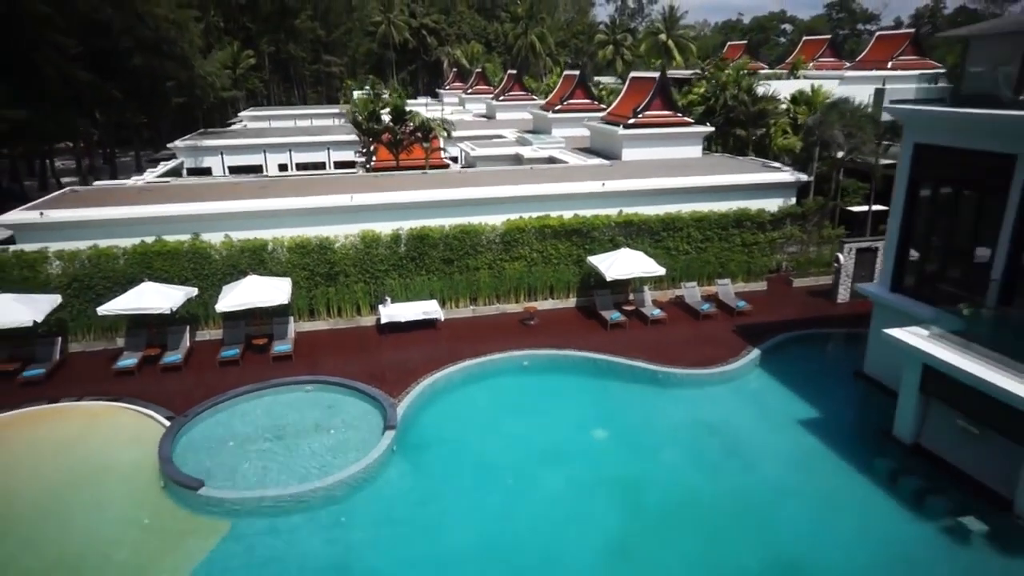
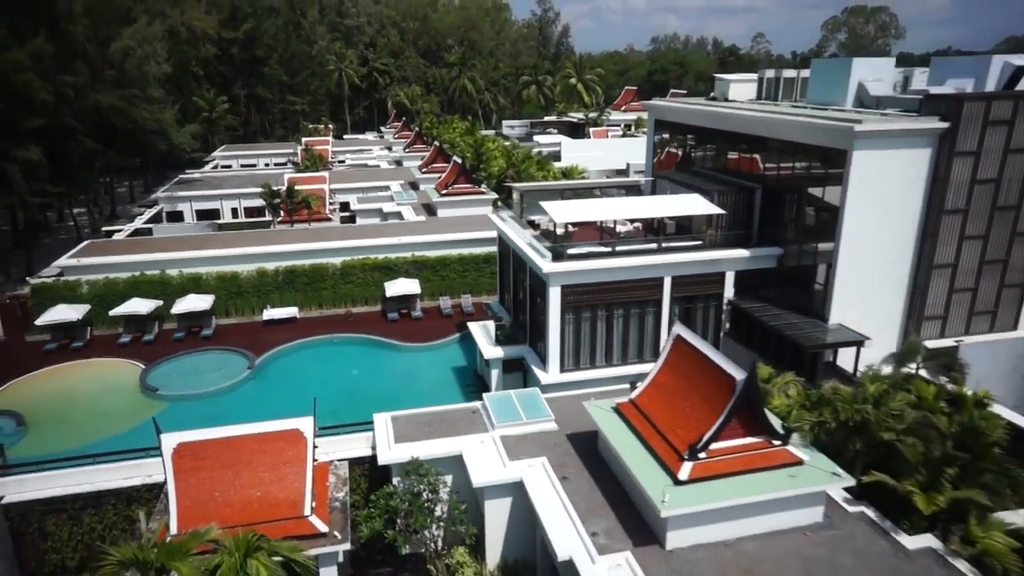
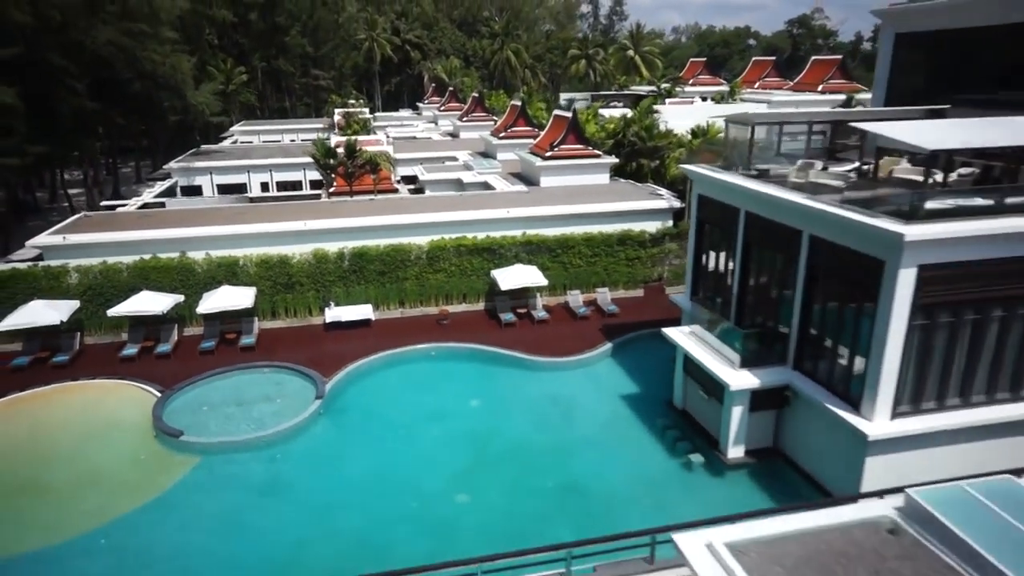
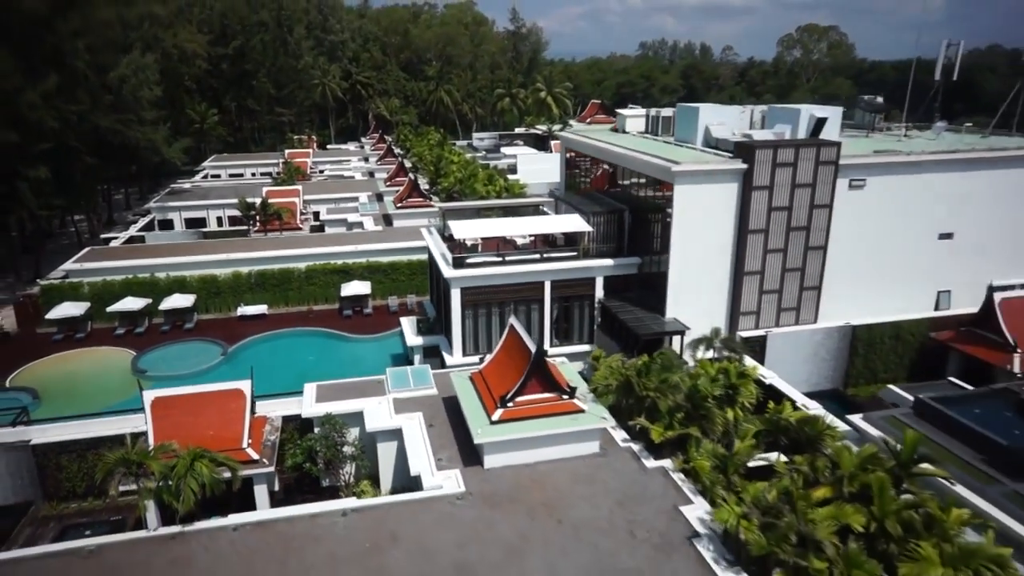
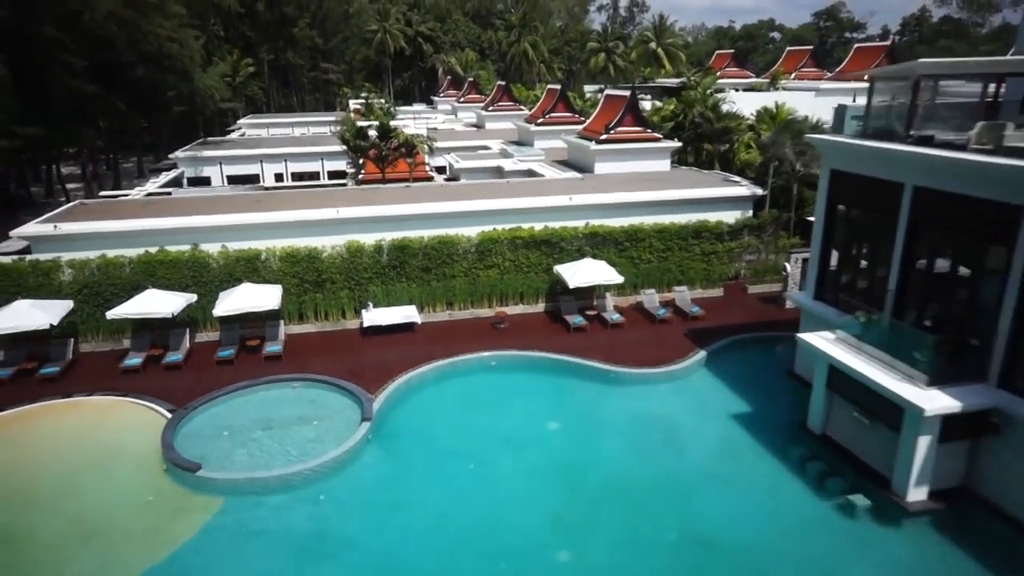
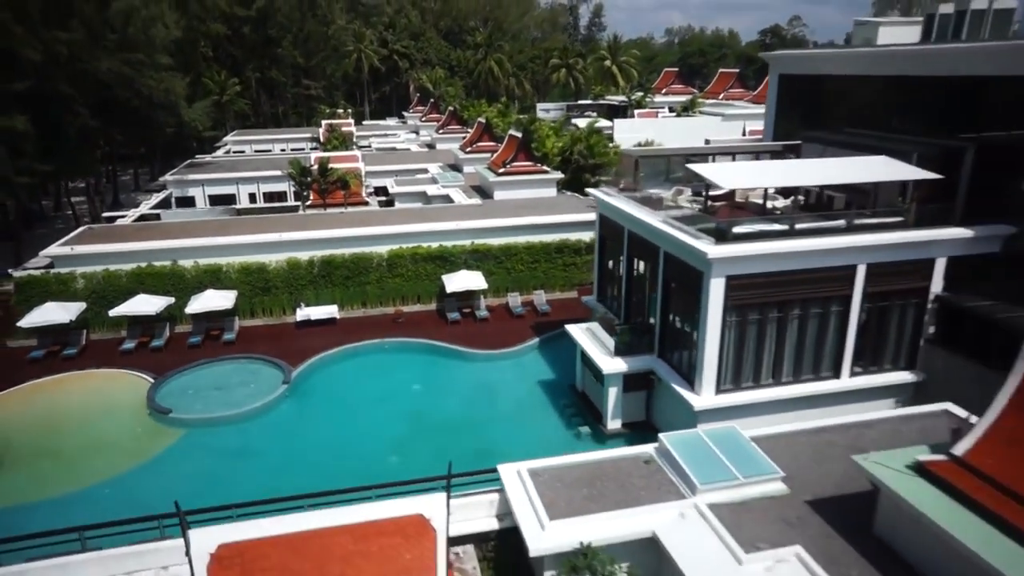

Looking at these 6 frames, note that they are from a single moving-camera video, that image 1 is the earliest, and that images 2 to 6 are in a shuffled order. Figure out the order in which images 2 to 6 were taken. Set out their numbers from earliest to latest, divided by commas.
5, 3, 6, 2, 4
